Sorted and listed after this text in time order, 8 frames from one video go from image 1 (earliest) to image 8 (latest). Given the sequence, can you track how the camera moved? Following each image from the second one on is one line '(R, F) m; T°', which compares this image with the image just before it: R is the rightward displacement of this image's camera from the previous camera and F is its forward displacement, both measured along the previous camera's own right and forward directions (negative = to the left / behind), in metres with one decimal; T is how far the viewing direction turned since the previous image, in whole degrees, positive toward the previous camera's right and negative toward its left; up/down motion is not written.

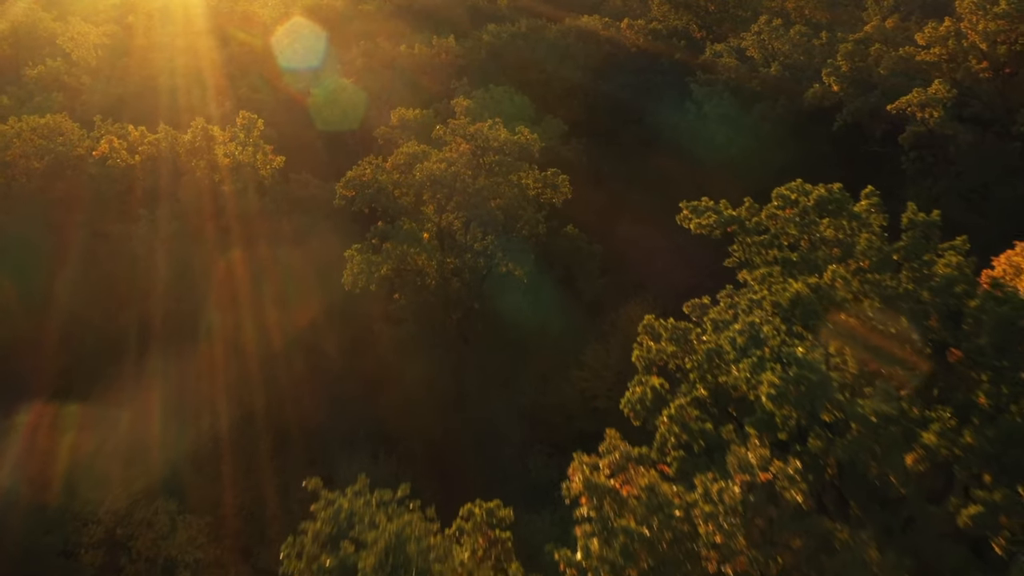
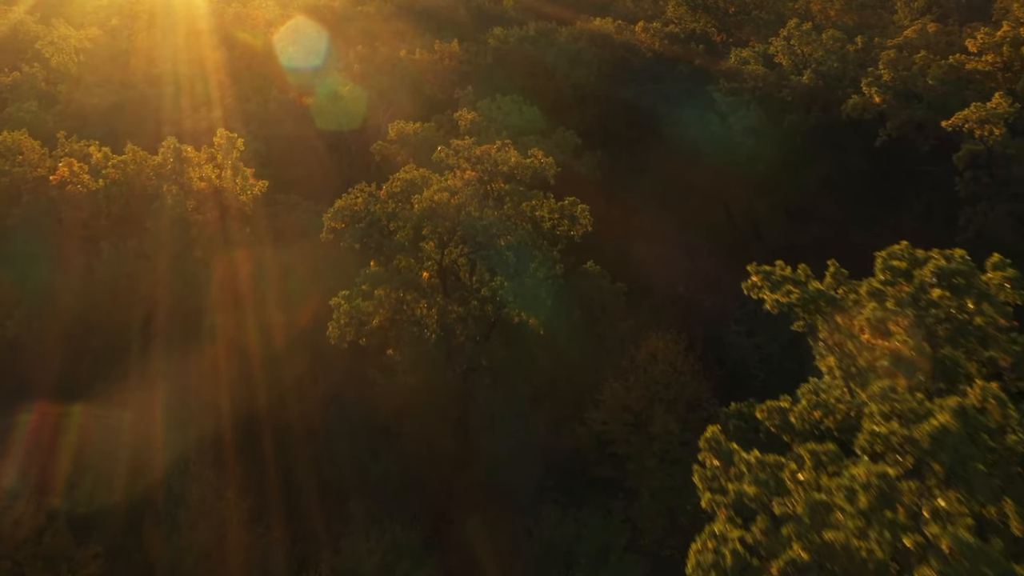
(-0.2, +2.2) m; 0°
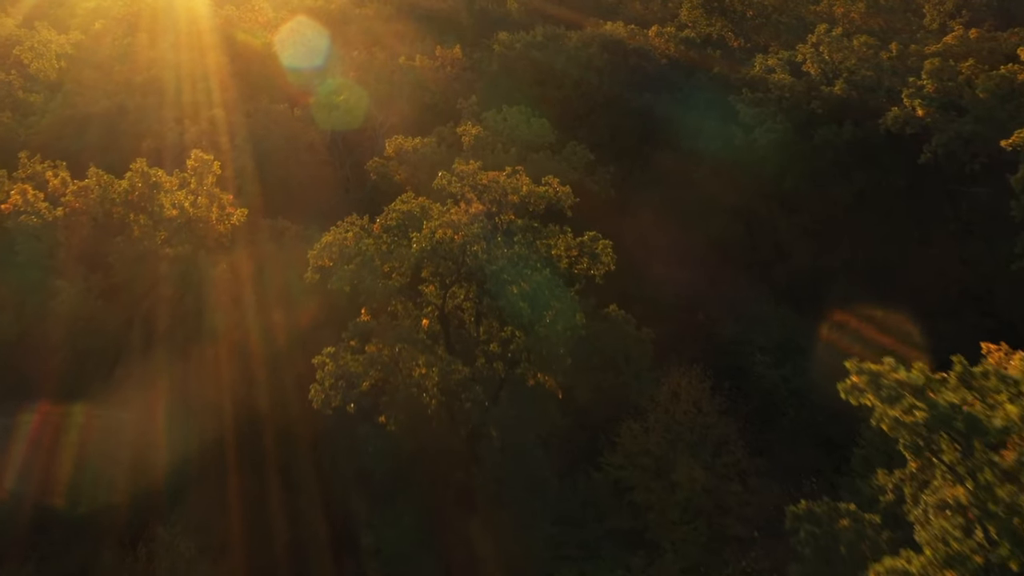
(-0.2, +1.9) m; 0°
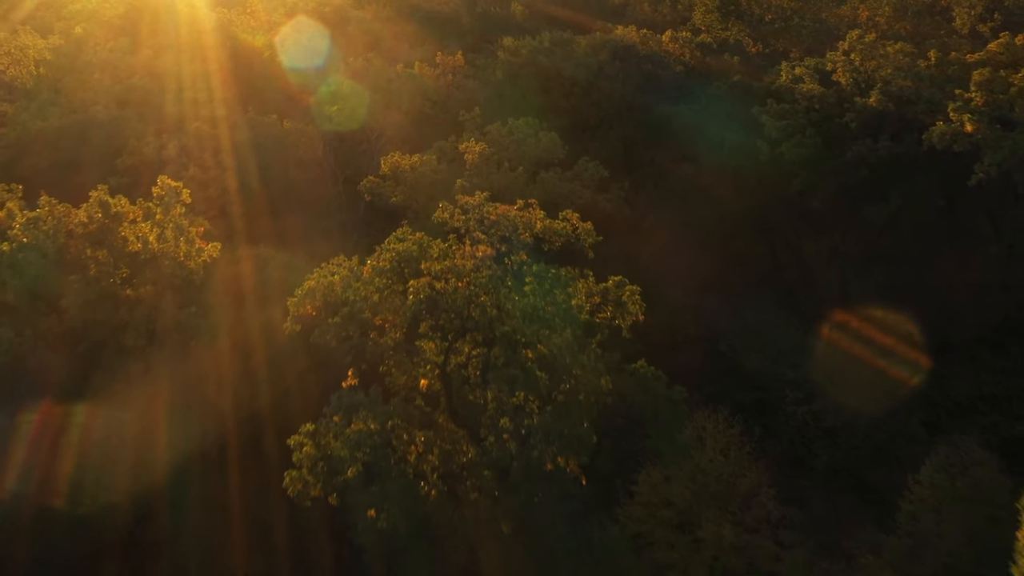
(-0.2, +1.9) m; 0°
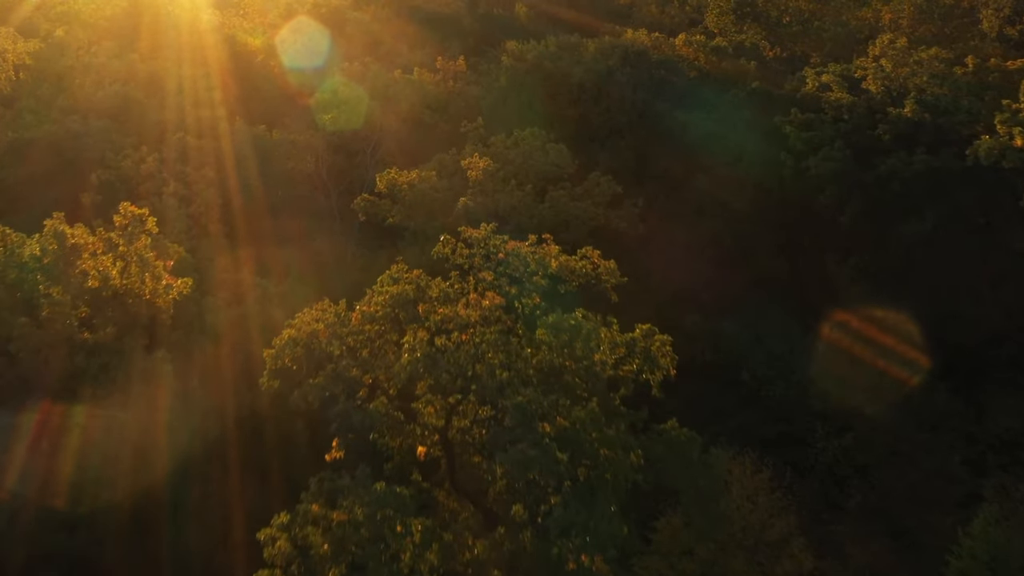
(-0.1, +1.6) m; 0°
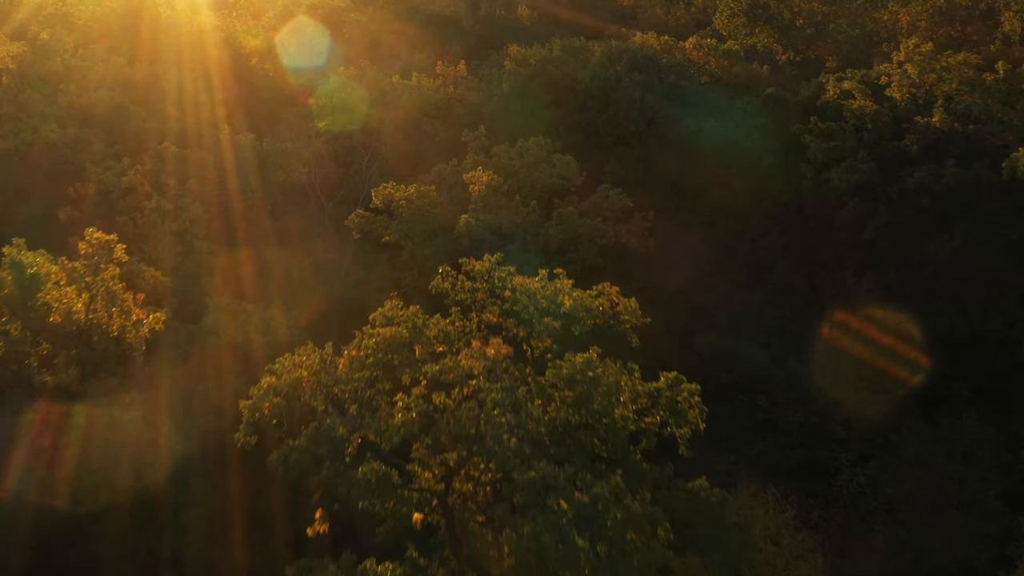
(-0.1, +1.2) m; 0°
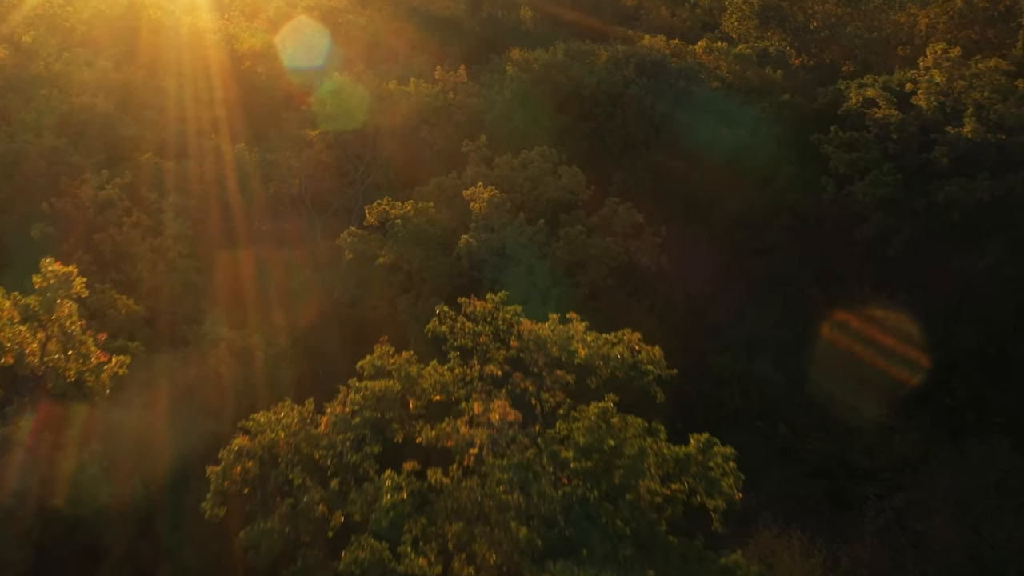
(-0.1, +1.1) m; 0°
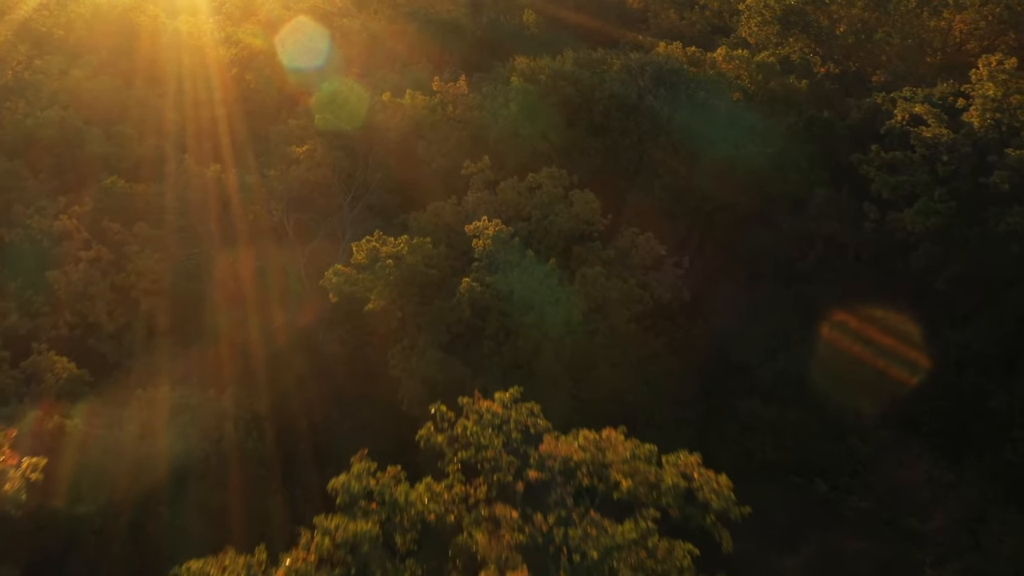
(-0.1, +1.9) m; 0°
